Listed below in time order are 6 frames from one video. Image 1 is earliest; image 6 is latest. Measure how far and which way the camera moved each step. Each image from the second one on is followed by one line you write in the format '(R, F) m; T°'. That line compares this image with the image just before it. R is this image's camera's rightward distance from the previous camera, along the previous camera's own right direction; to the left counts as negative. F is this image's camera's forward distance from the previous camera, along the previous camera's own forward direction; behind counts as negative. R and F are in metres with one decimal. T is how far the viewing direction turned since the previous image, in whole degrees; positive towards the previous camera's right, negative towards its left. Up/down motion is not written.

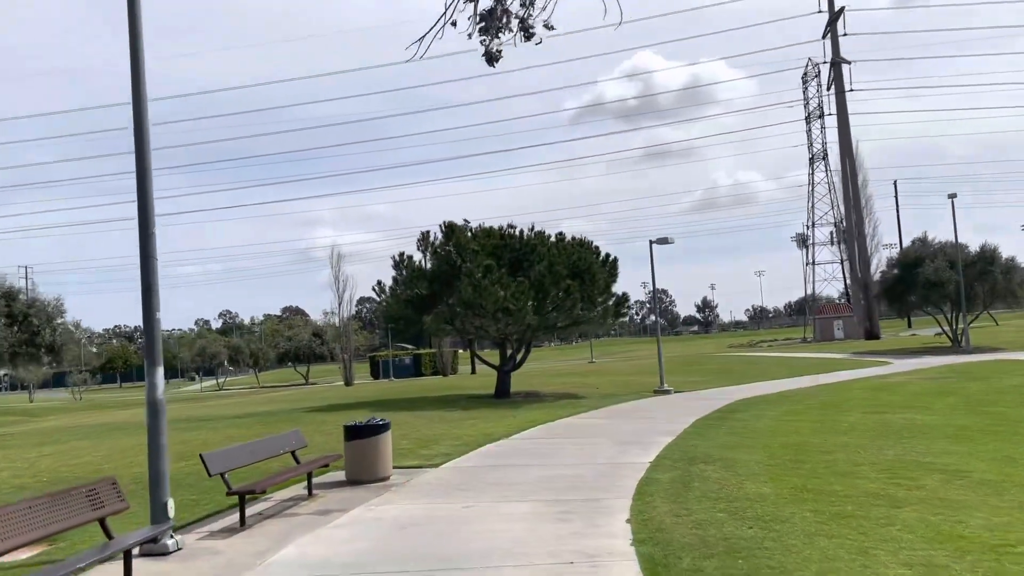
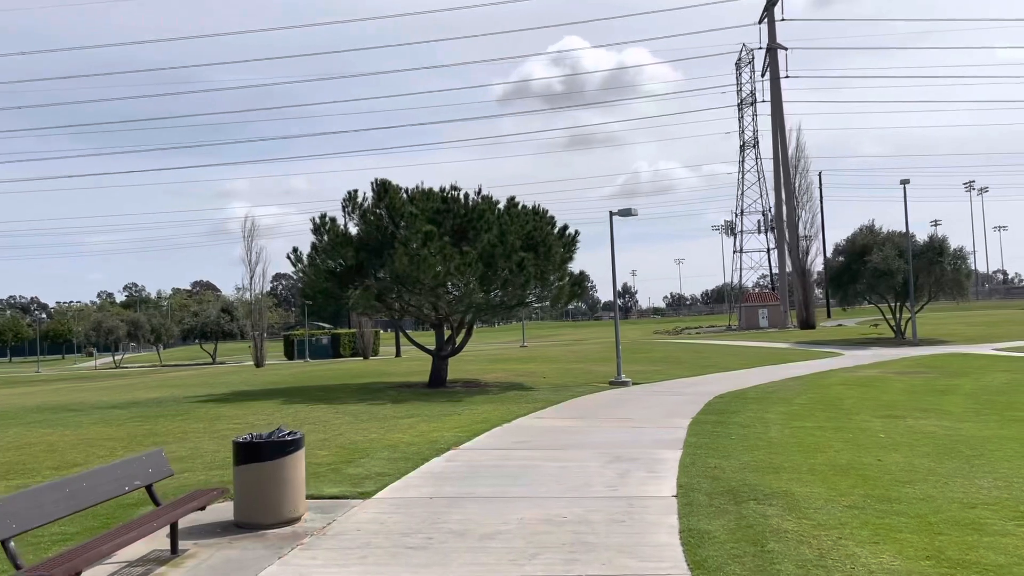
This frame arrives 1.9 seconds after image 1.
(-0.5, +3.6) m; +5°
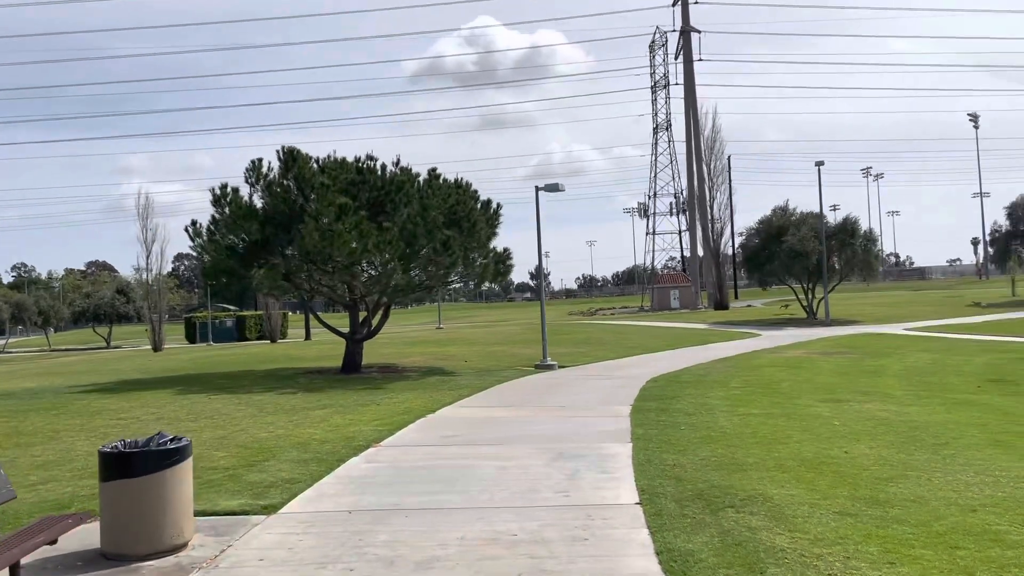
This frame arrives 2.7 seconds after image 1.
(-0.2, +1.4) m; +6°
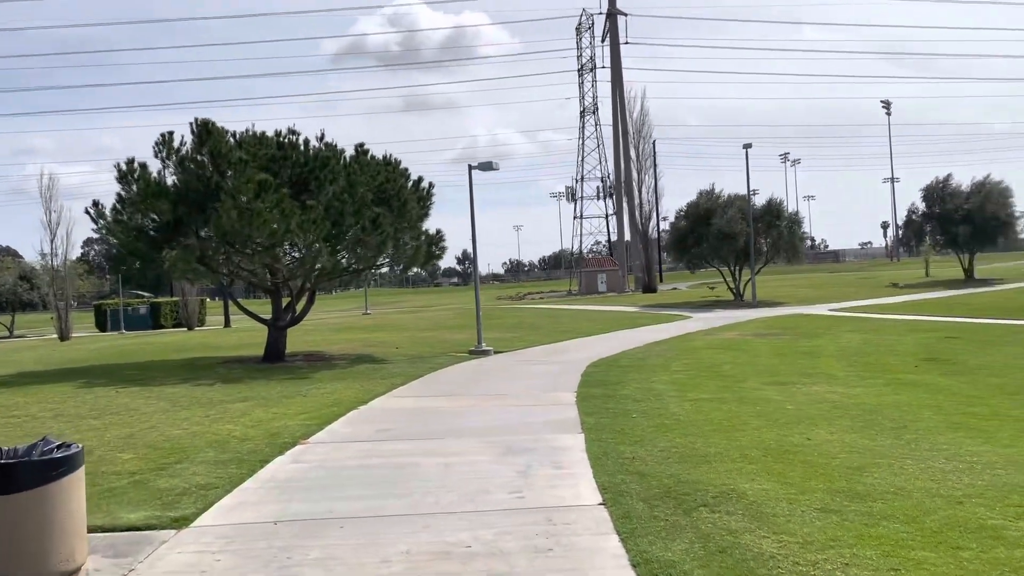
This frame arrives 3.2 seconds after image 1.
(-0.2, +0.8) m; +5°
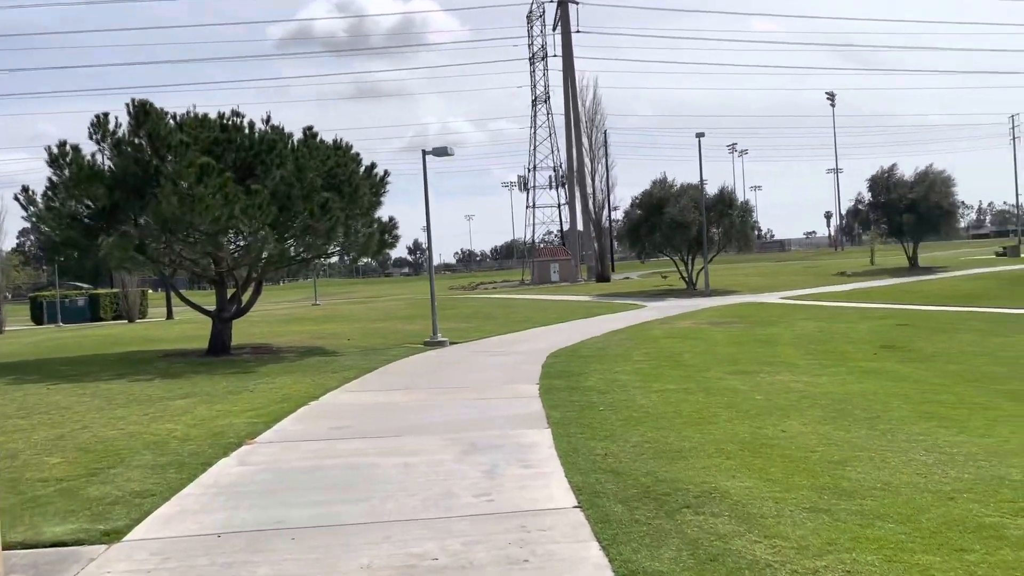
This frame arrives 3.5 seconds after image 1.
(-0.1, +0.5) m; +3°
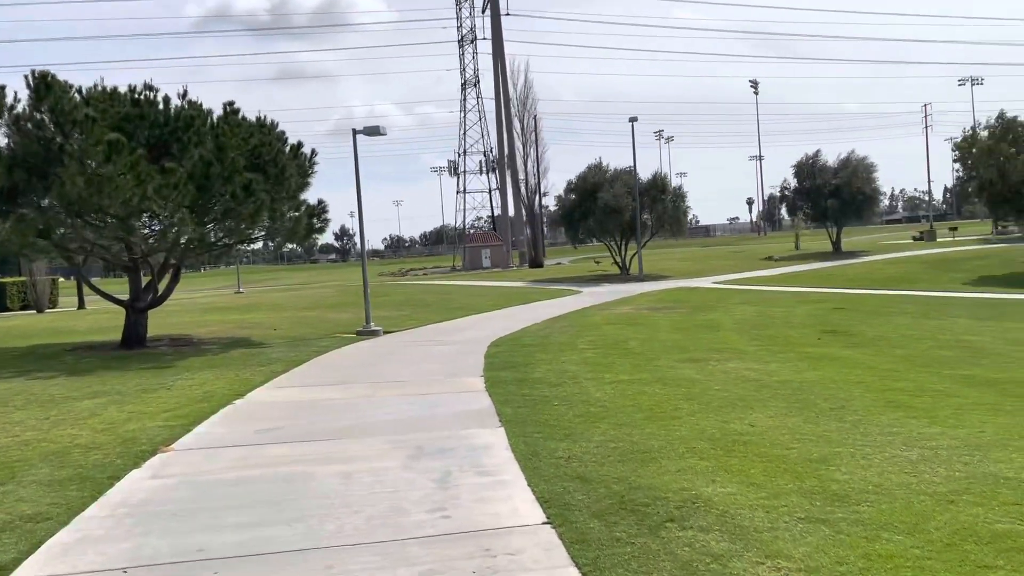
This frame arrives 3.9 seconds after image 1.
(-0.2, +0.8) m; +5°
